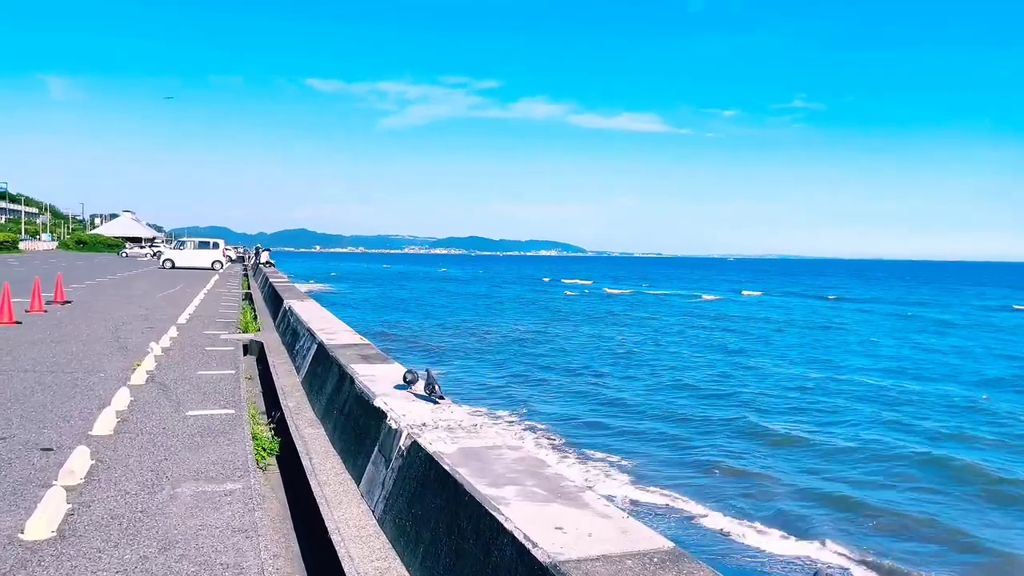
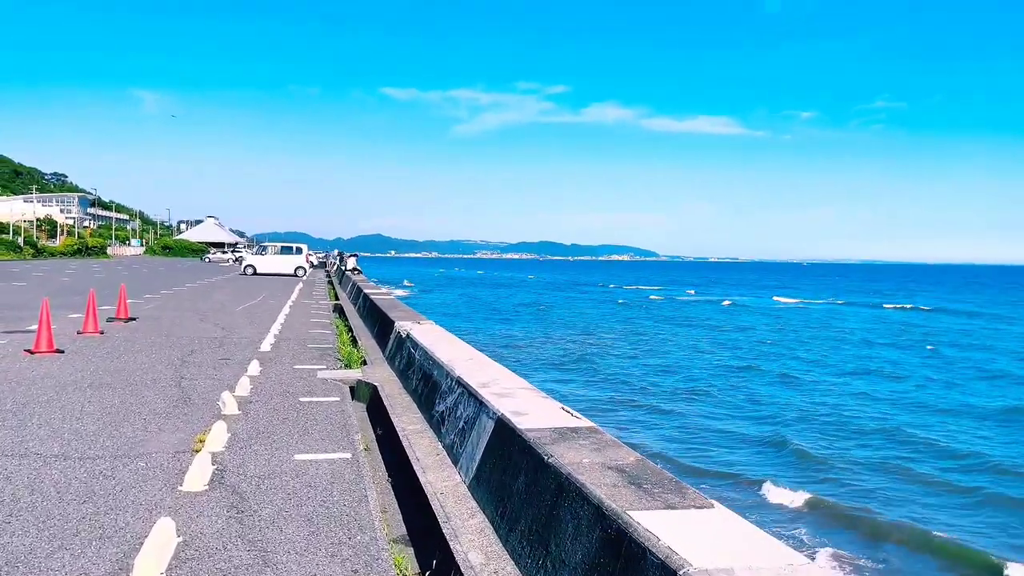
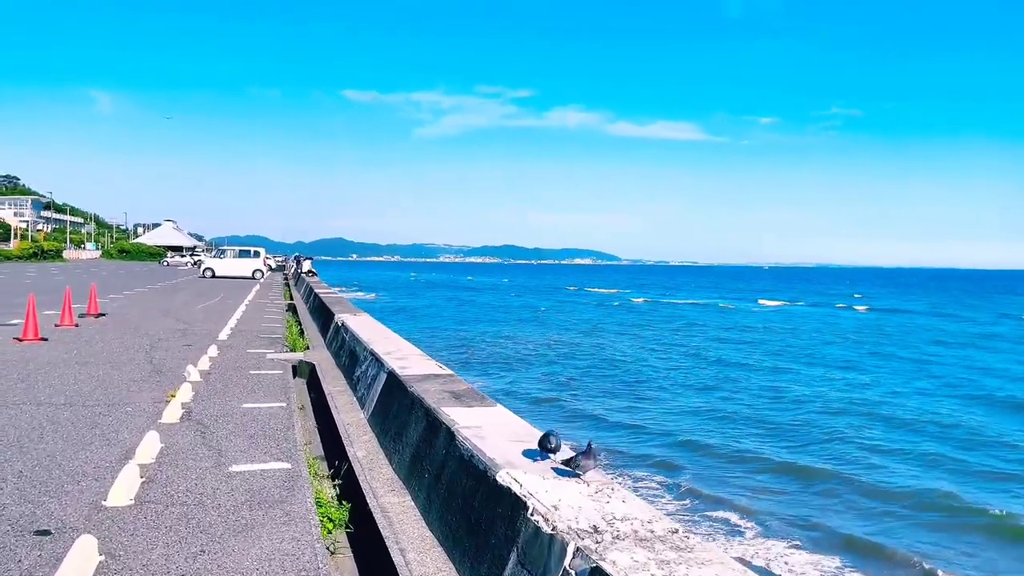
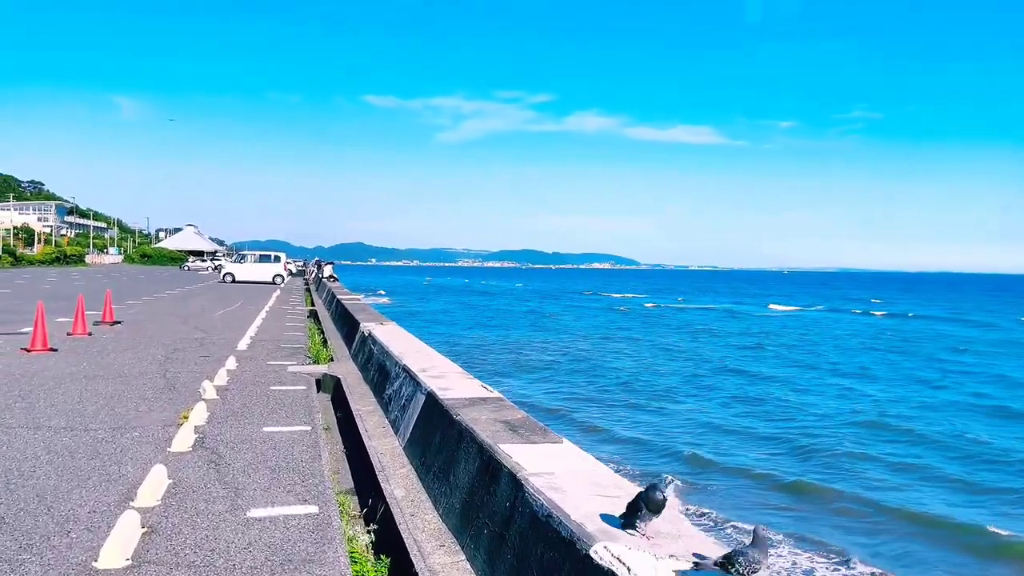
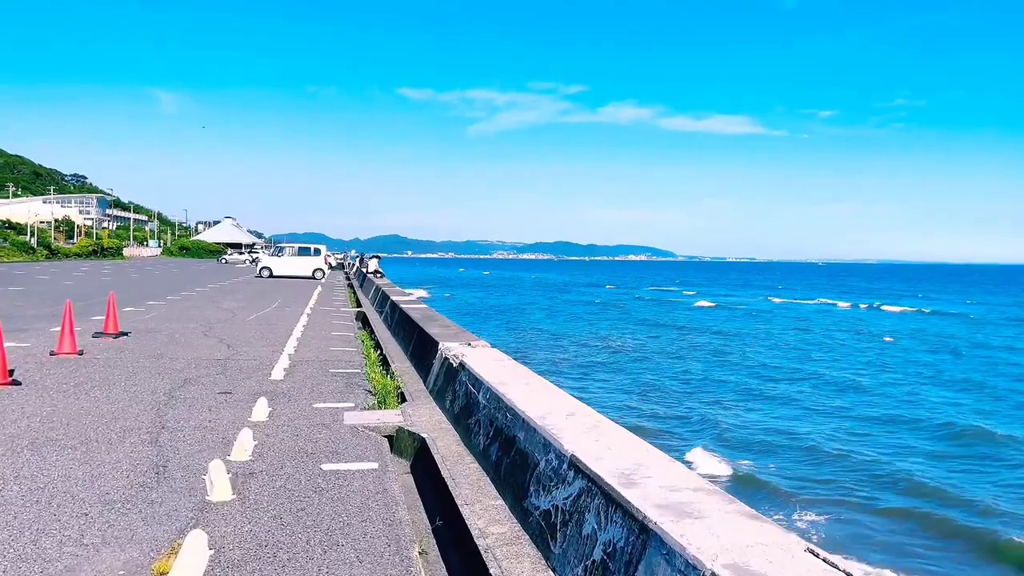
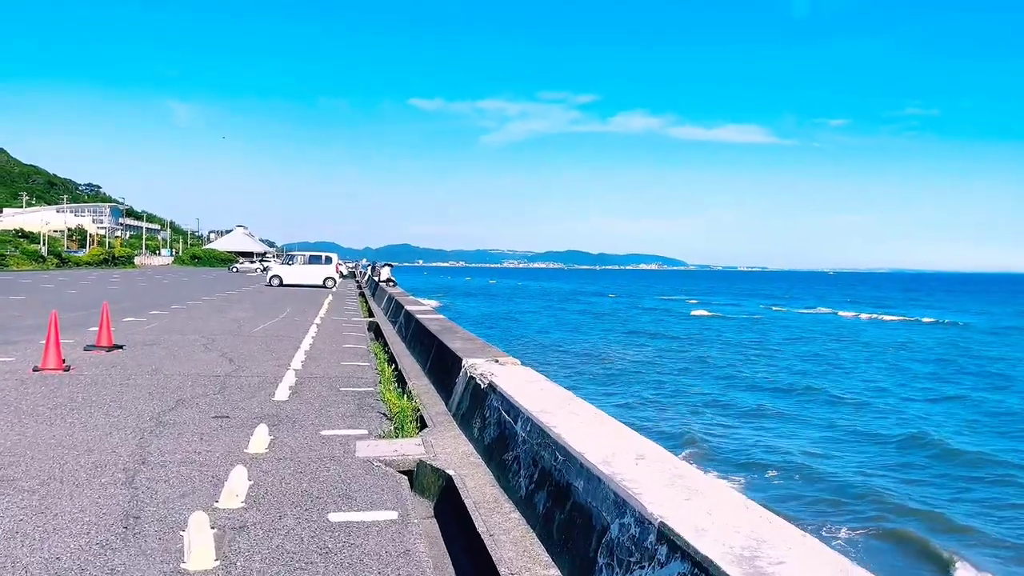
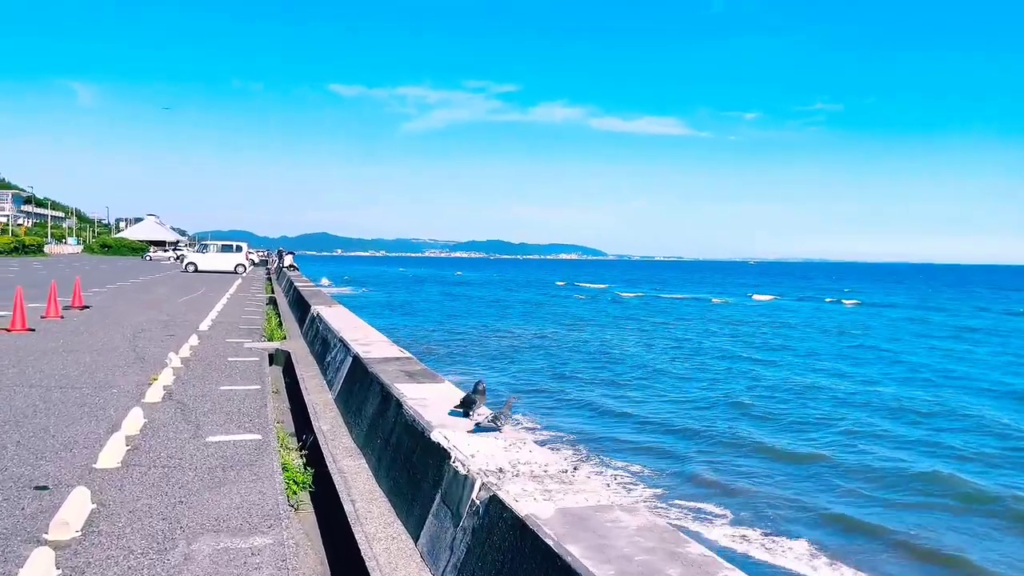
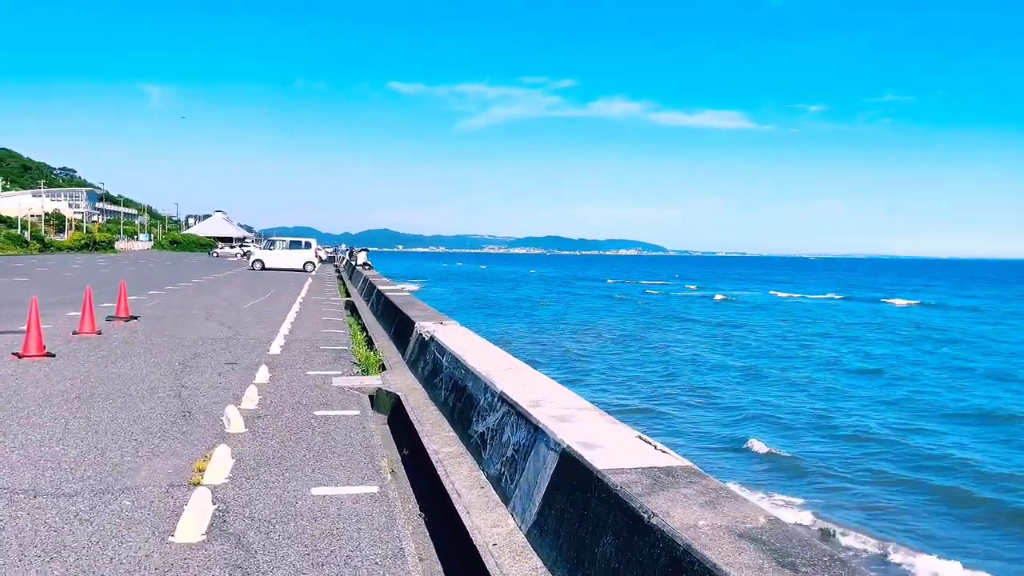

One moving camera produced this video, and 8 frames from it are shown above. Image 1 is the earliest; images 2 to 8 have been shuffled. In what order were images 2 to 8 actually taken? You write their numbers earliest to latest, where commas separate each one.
7, 3, 4, 2, 8, 5, 6
